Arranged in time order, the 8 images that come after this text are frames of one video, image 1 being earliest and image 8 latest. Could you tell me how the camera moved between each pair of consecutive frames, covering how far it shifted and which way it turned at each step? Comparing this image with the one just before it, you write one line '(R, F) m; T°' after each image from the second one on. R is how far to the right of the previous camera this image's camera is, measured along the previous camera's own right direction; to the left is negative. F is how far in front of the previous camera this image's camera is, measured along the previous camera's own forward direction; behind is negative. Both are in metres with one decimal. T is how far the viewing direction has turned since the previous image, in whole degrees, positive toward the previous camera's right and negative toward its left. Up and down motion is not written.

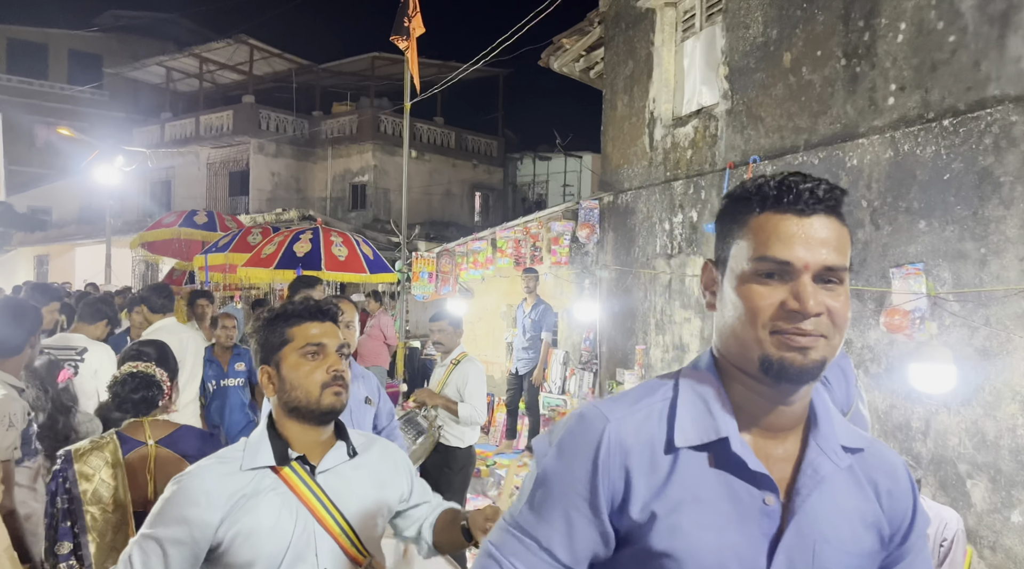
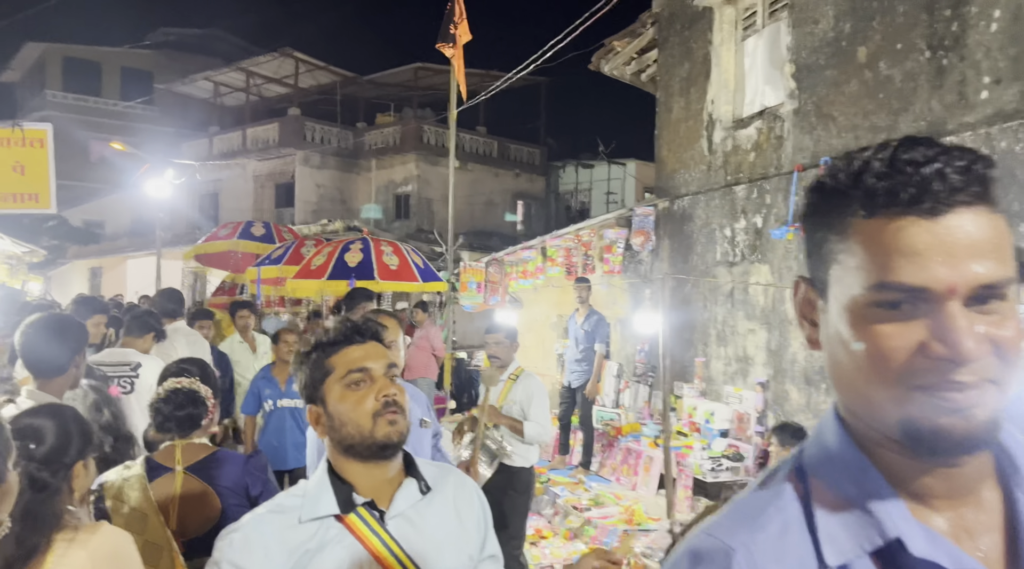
(-0.1, +0.3) m; -3°
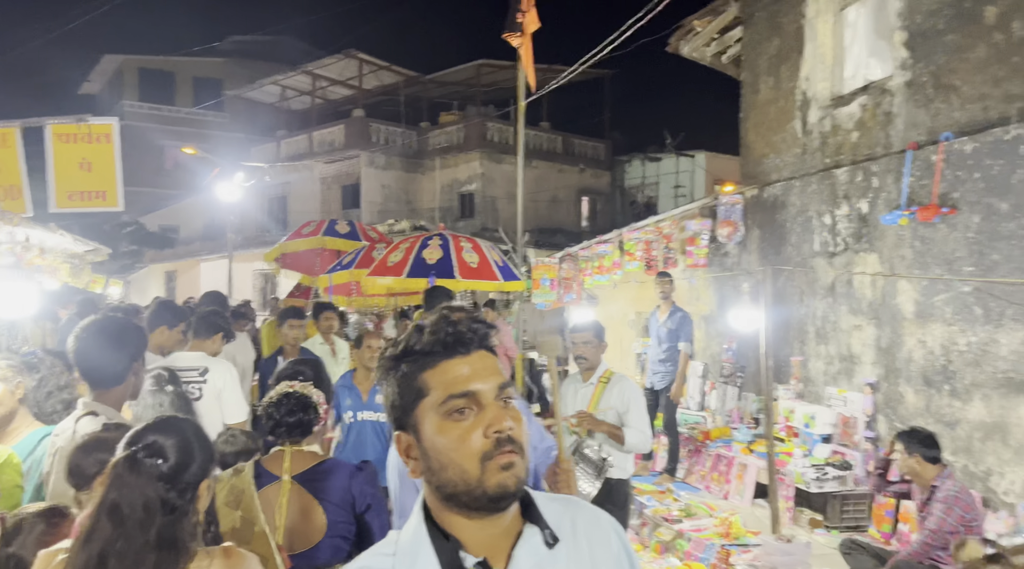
(-0.2, +0.4) m; -5°
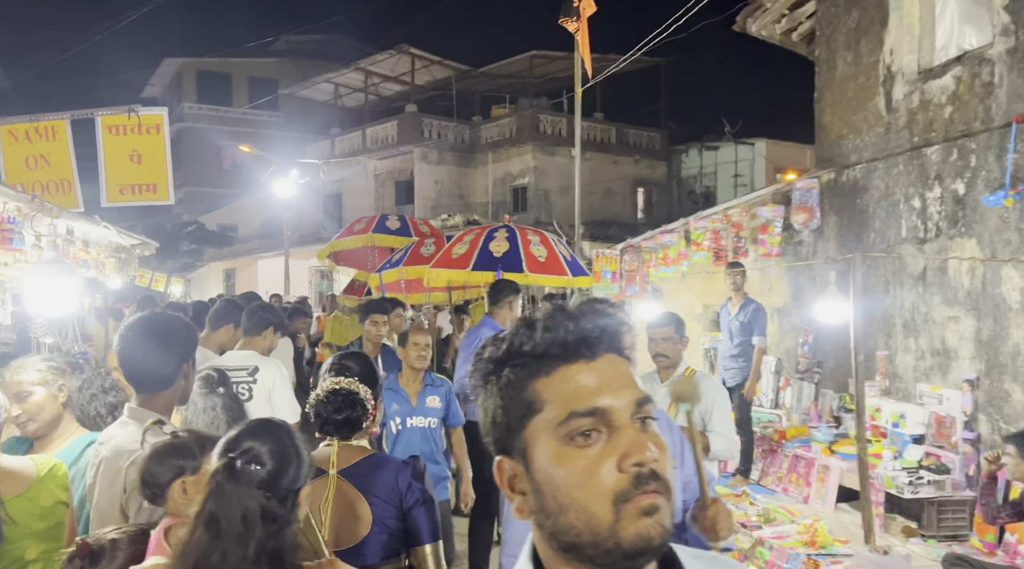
(-0.1, +0.3) m; -4°
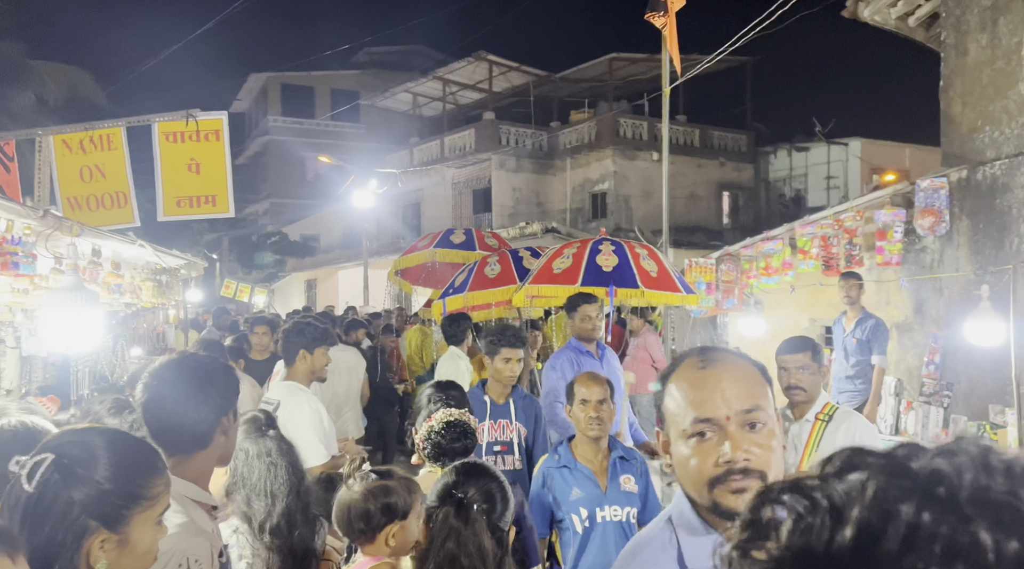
(-0.1, +0.6) m; -6°
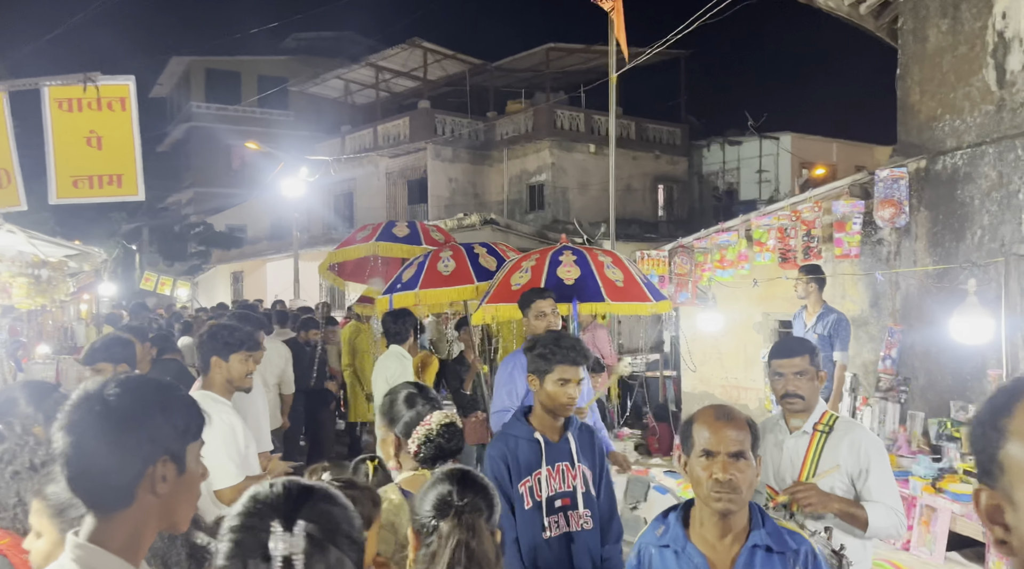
(-0.1, +0.5) m; +5°
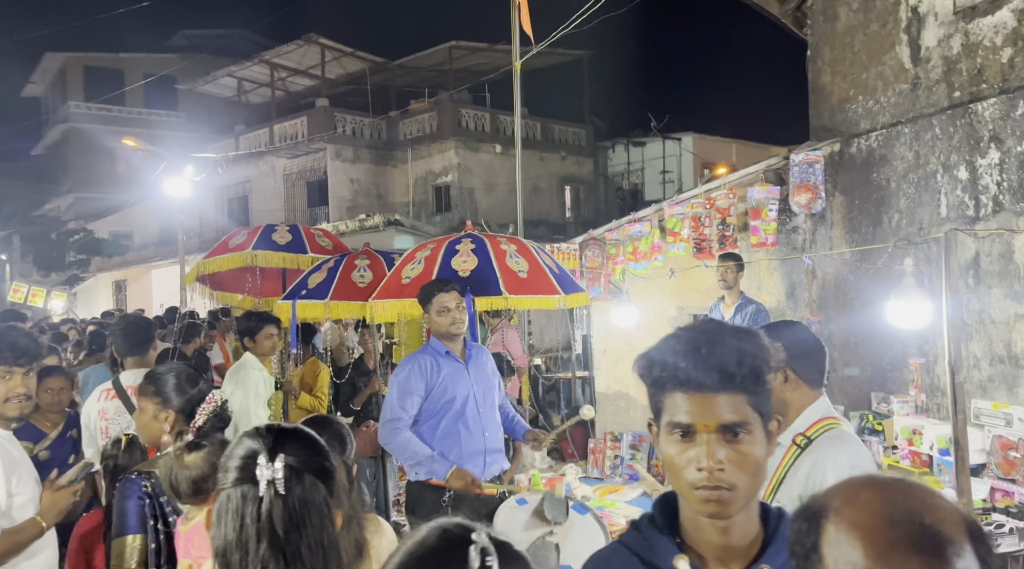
(+0.1, +0.6) m; +7°
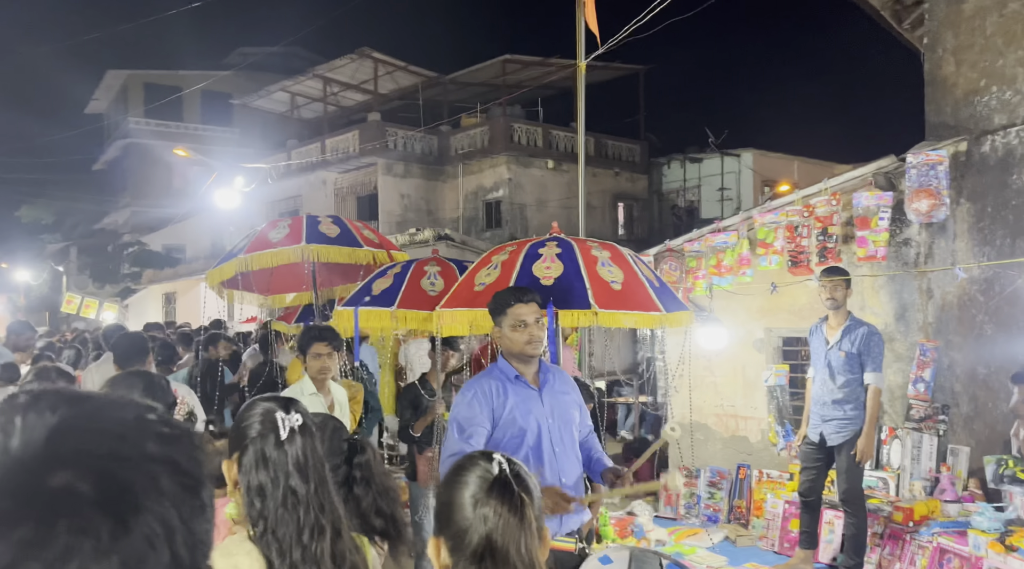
(-0.2, +0.7) m; -3°
